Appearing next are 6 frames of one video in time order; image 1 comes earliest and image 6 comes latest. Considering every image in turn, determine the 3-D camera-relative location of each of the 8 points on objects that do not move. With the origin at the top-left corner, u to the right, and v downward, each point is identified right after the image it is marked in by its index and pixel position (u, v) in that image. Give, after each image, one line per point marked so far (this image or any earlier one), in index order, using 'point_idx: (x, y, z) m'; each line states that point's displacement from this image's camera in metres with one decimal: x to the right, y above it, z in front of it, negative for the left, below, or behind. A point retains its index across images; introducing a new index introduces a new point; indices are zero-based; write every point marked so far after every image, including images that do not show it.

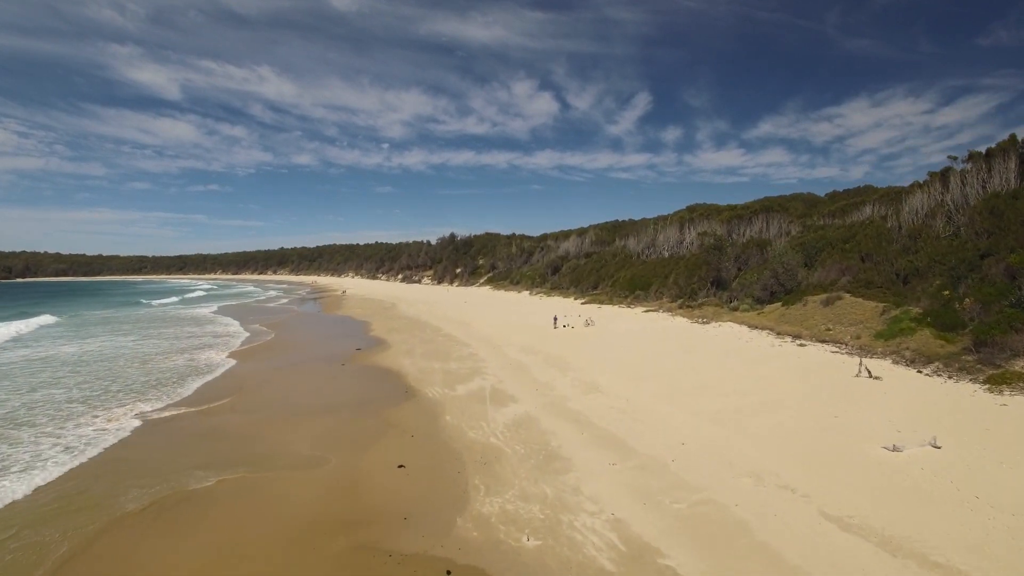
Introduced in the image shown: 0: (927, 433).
0: (+6.1, -2.2, +7.1) m
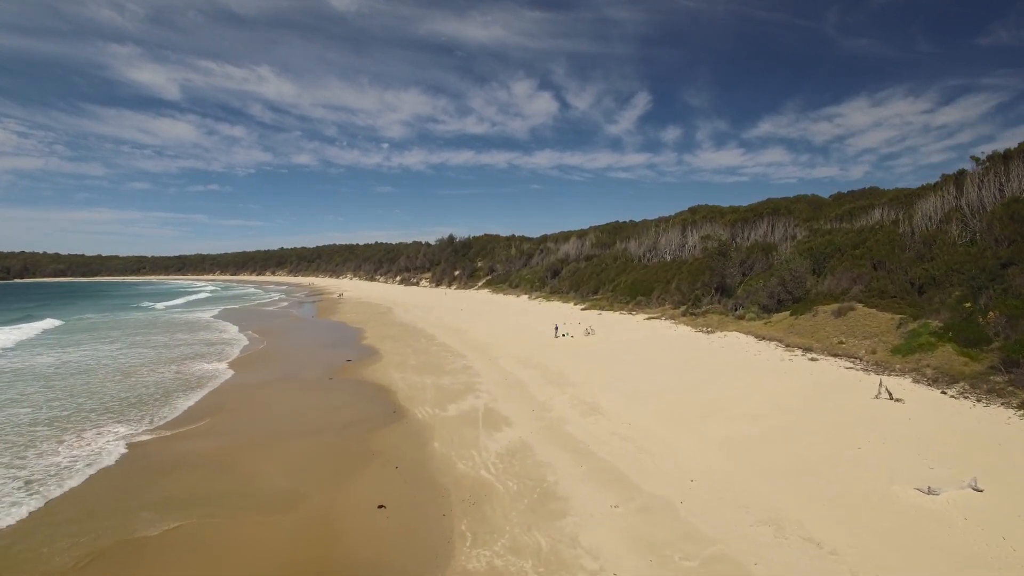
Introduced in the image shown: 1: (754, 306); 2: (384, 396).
0: (+6.0, -2.5, +6.4) m
1: (+9.0, -0.7, +18.0) m
2: (-3.2, -2.7, +12.2) m
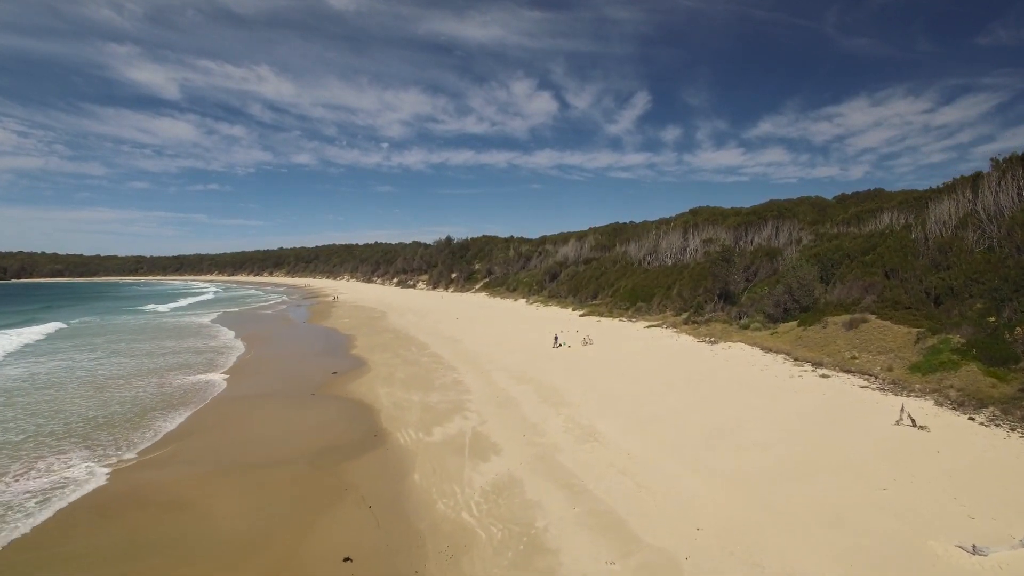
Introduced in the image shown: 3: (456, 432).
0: (+5.8, -2.8, +5.6) m
1: (+8.8, -1.0, +17.2) m
2: (-3.5, -3.0, +11.4) m
3: (-1.2, -3.0, +10.0) m
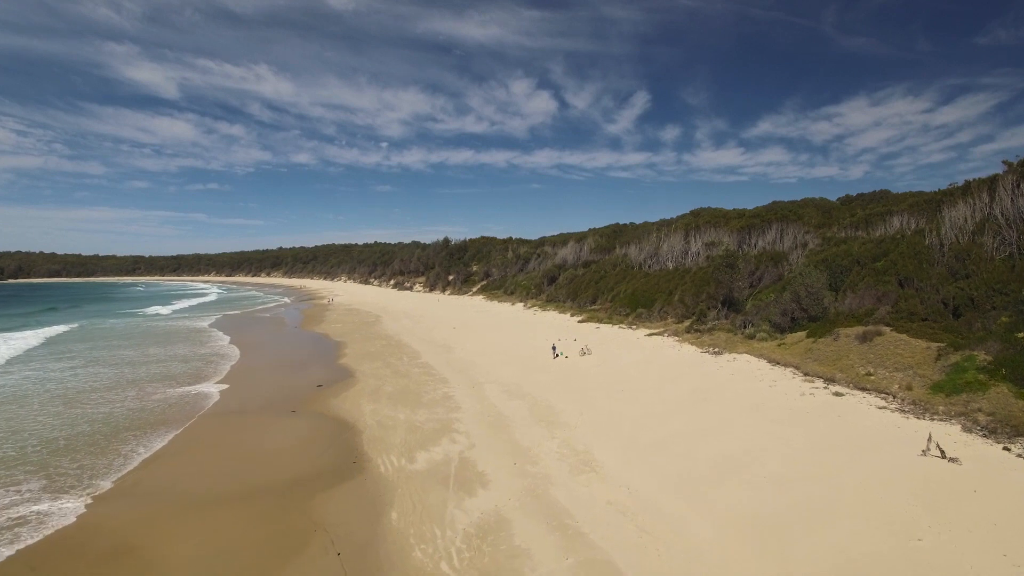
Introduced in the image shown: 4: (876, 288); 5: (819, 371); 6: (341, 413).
0: (+5.6, -3.0, +4.8) m
1: (+8.7, -1.2, +16.4) m
2: (-3.6, -3.3, +10.6) m
3: (-1.4, -3.3, +9.3) m
4: (+11.1, 0.0, +14.8) m
5: (+7.9, -2.1, +12.4) m
6: (-4.4, -3.2, +12.3) m
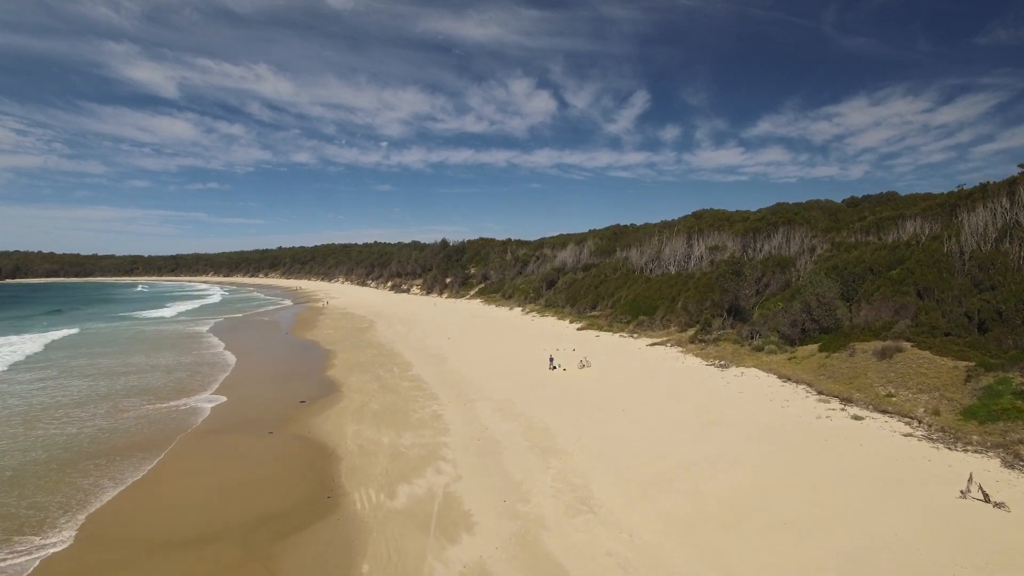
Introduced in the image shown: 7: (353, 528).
0: (+5.4, -3.3, +4.0) m
1: (+8.5, -1.6, +15.6) m
2: (-3.8, -3.6, +9.8) m
3: (-1.5, -3.6, +8.4) m
4: (+11.0, -0.3, +13.9) m
5: (+7.7, -2.4, +11.5) m
6: (-4.6, -3.5, +11.5) m
7: (-2.5, -3.7, +7.6) m
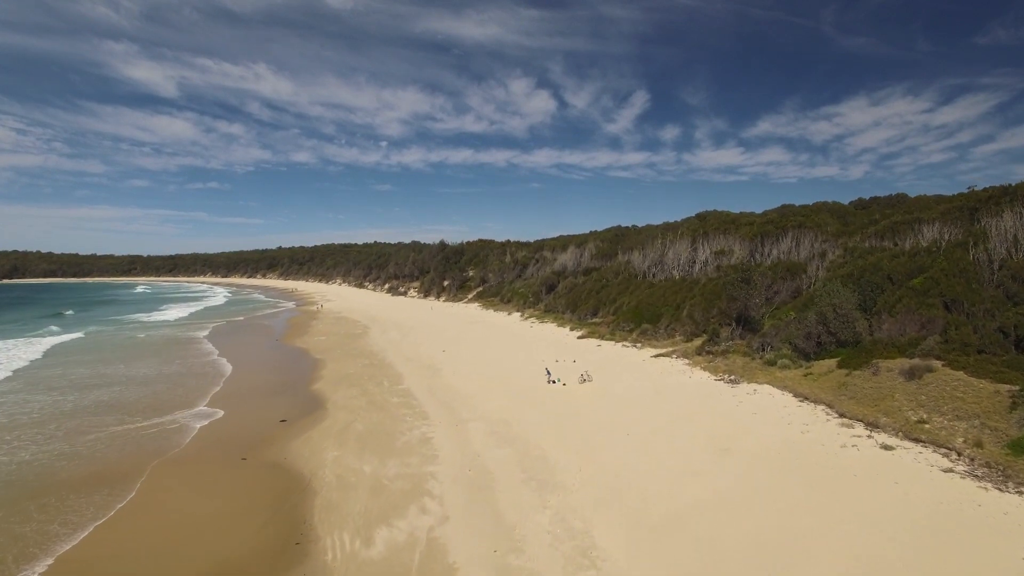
0: (+5.3, -3.7, +3.0) m
1: (+8.4, -1.9, +14.6) m
2: (-3.9, -3.9, +8.8) m
3: (-1.6, -3.9, +7.4) m
4: (+10.9, -0.6, +12.9) m
5: (+7.6, -2.7, +10.5) m
6: (-4.7, -3.8, +10.5) m
7: (-2.6, -4.0, +6.6) m
